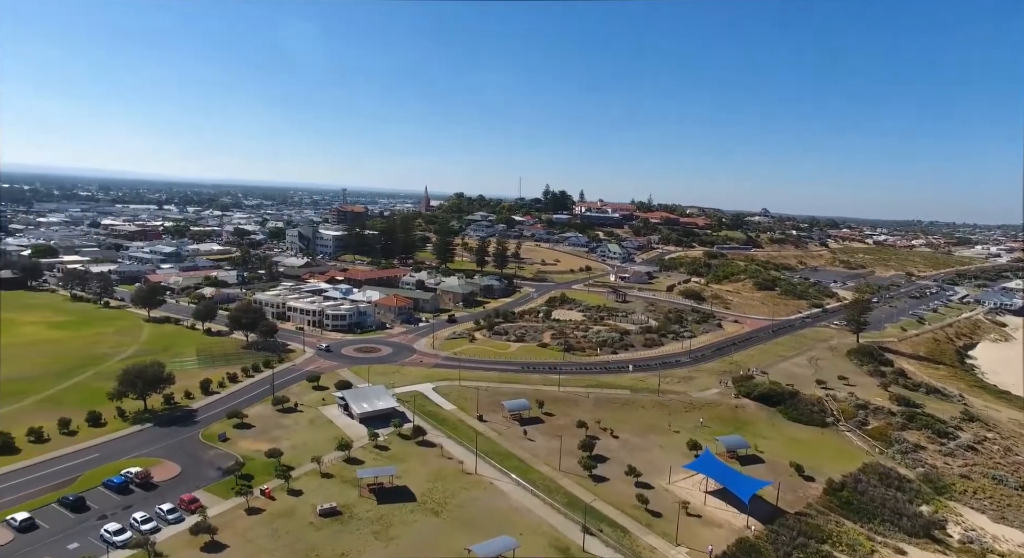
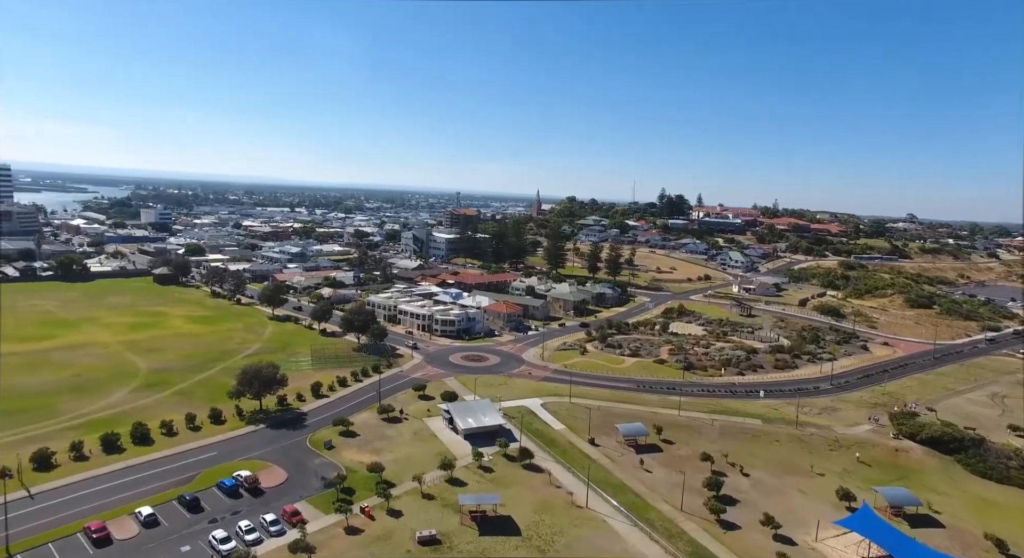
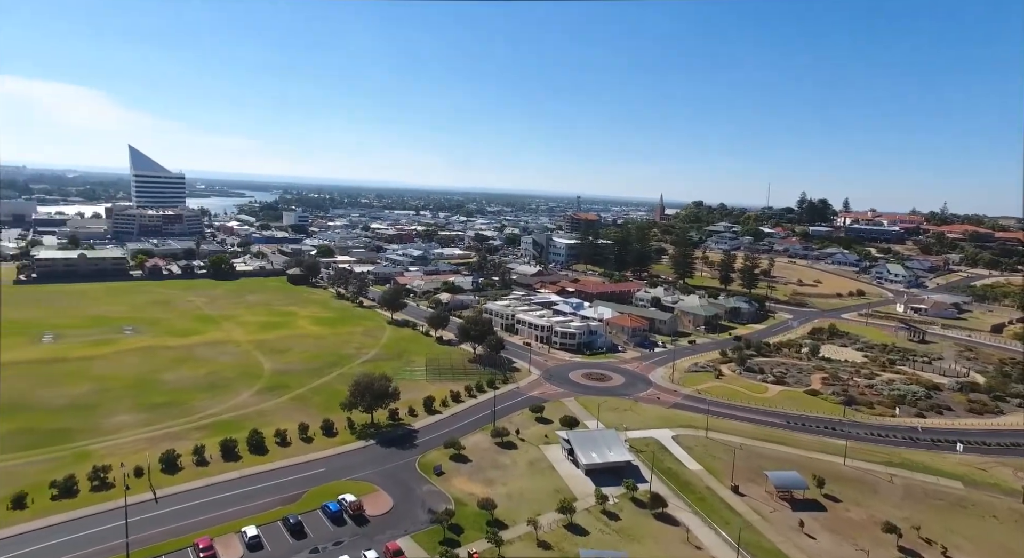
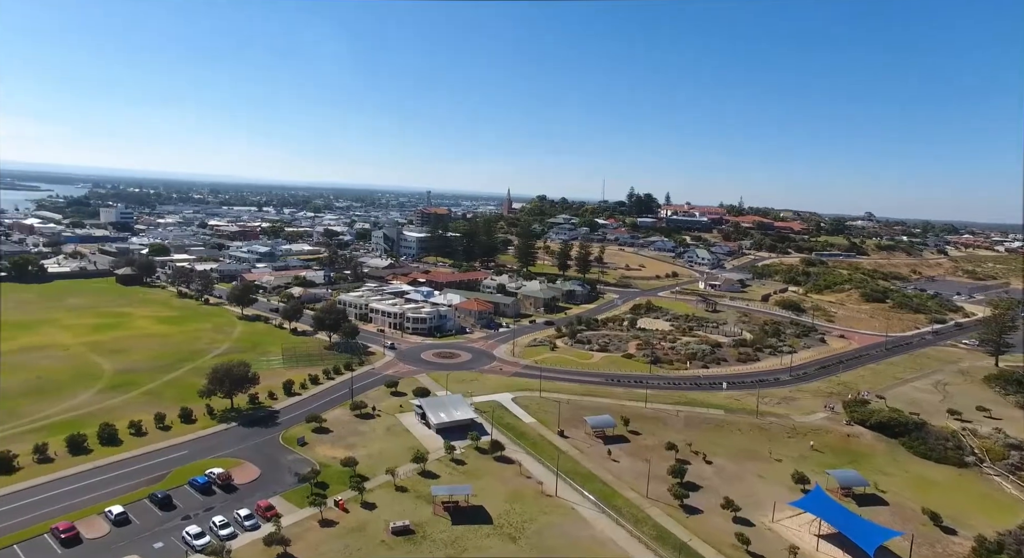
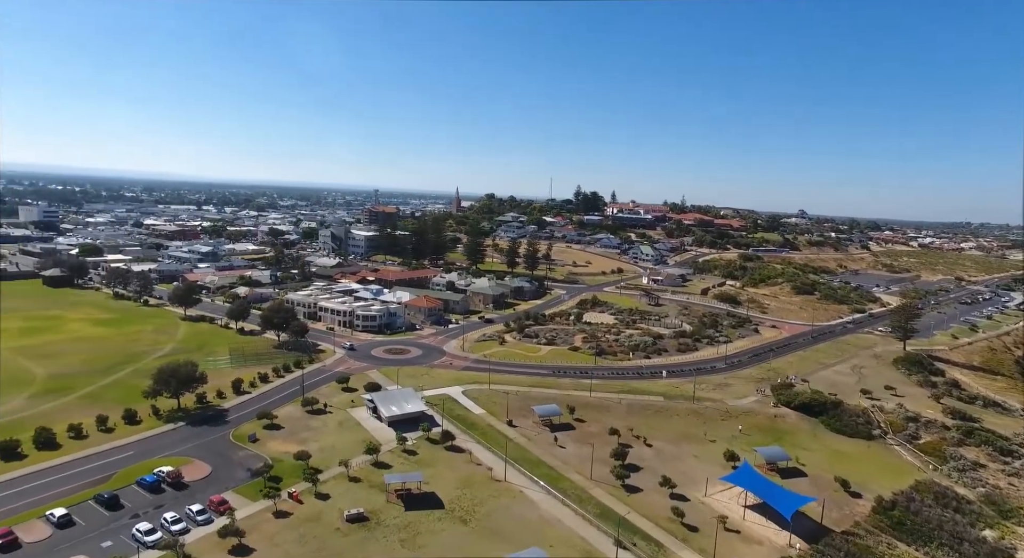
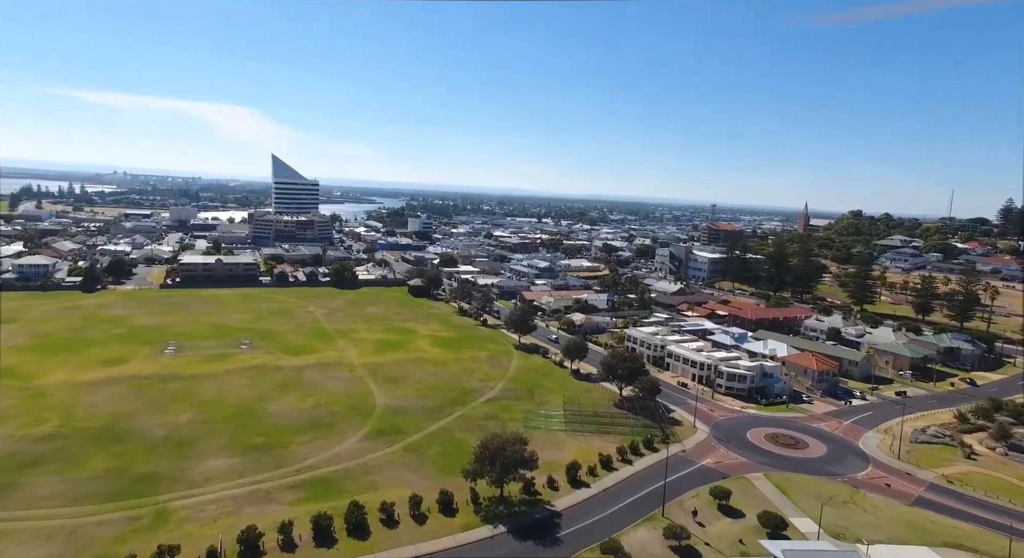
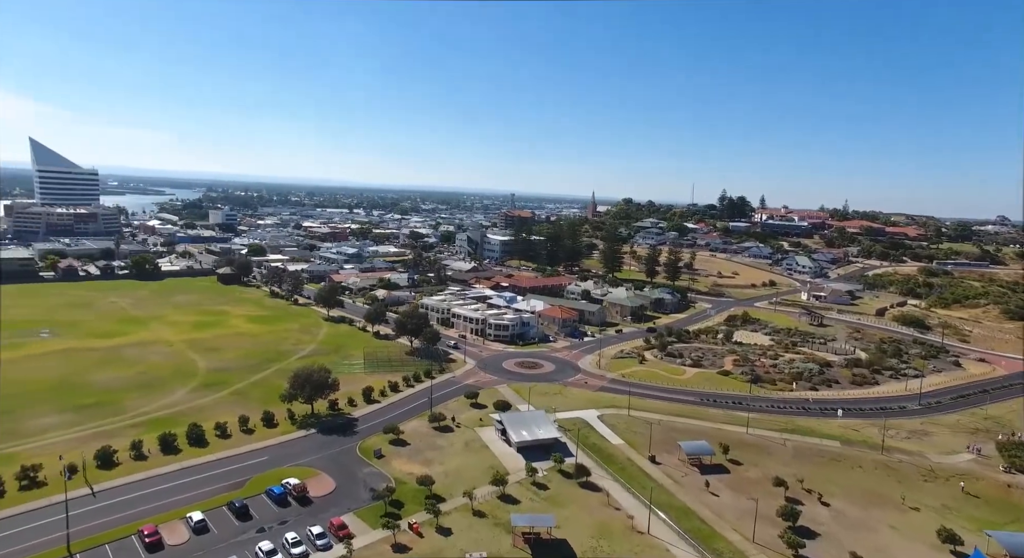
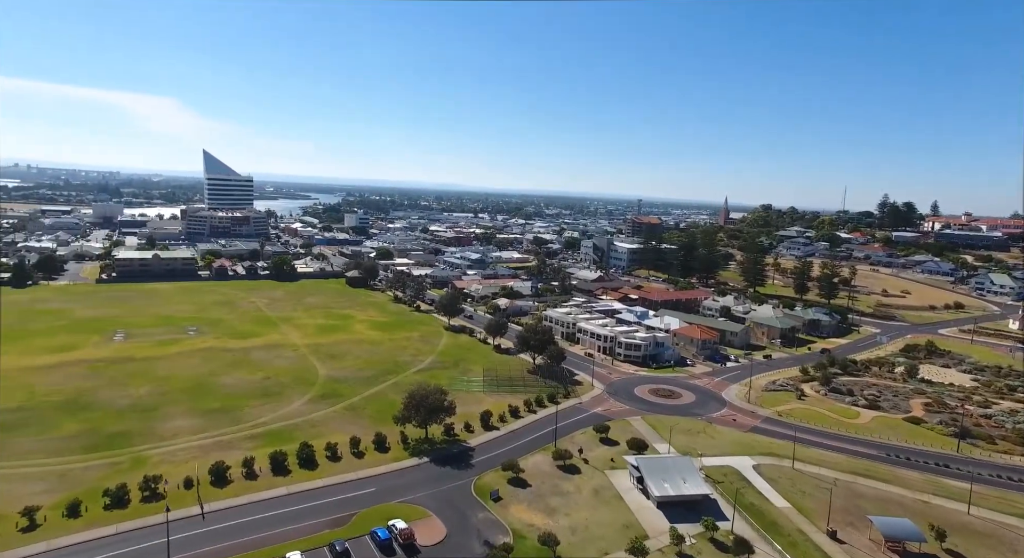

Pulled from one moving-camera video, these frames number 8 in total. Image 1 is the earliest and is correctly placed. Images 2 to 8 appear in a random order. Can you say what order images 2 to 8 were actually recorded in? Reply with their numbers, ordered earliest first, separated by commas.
5, 4, 2, 7, 3, 8, 6
